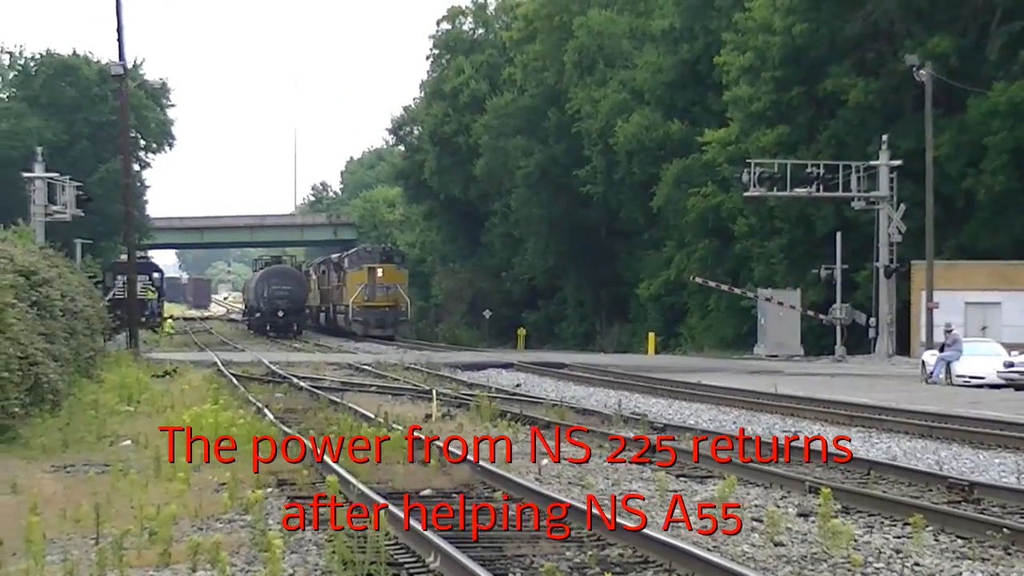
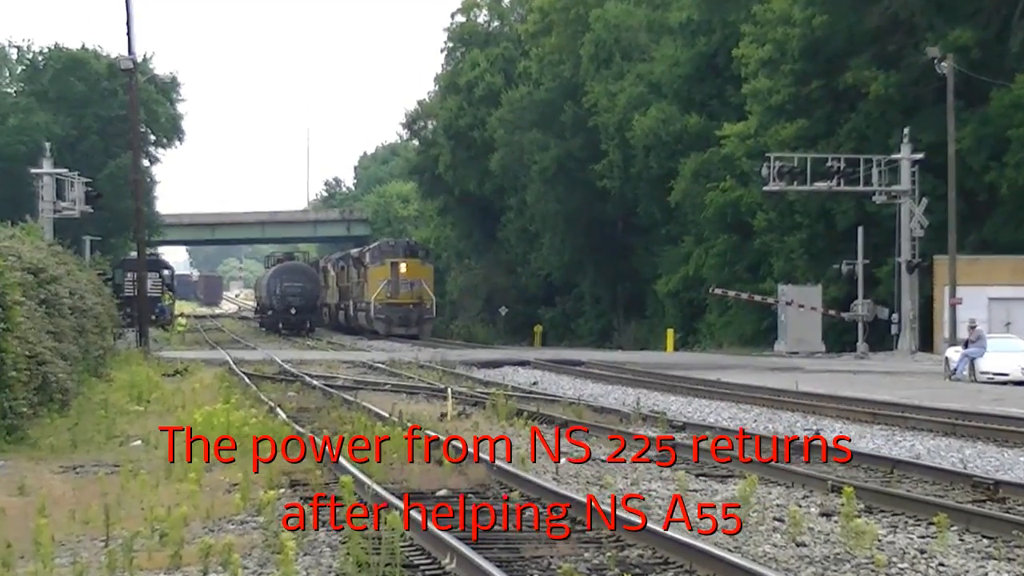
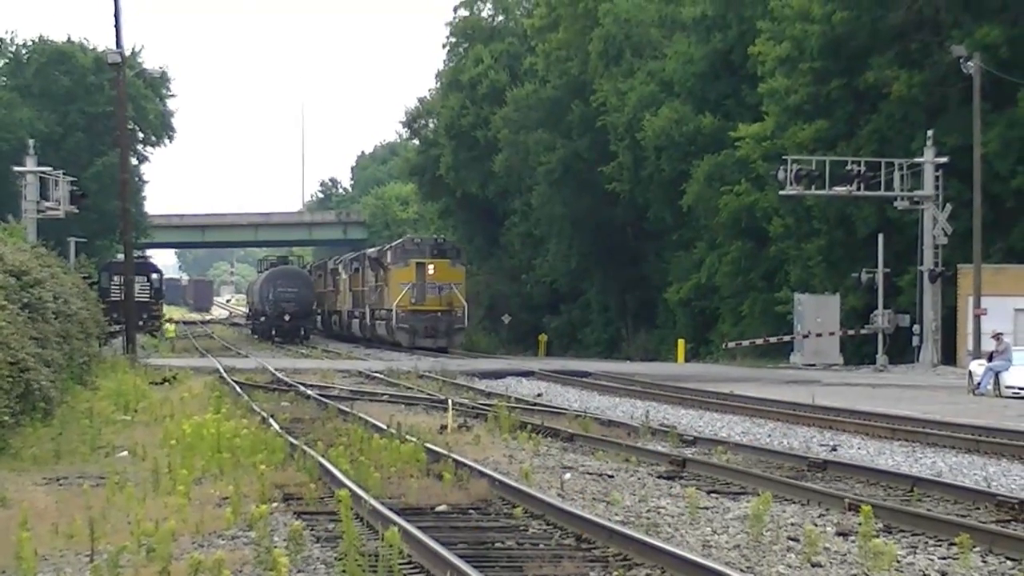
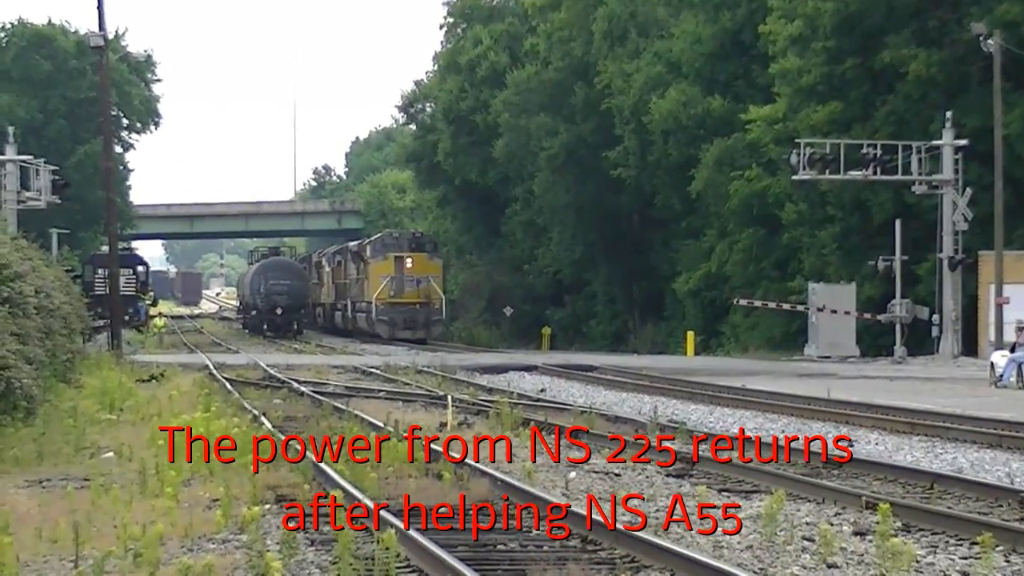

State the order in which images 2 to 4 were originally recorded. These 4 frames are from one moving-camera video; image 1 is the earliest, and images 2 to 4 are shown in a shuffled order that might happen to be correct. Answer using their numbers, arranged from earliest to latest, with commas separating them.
2, 4, 3
